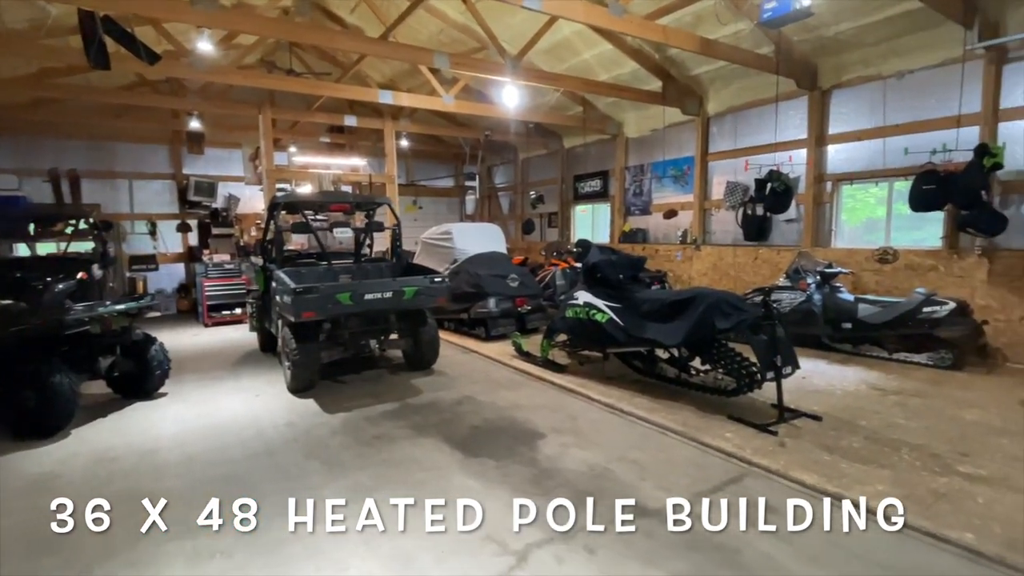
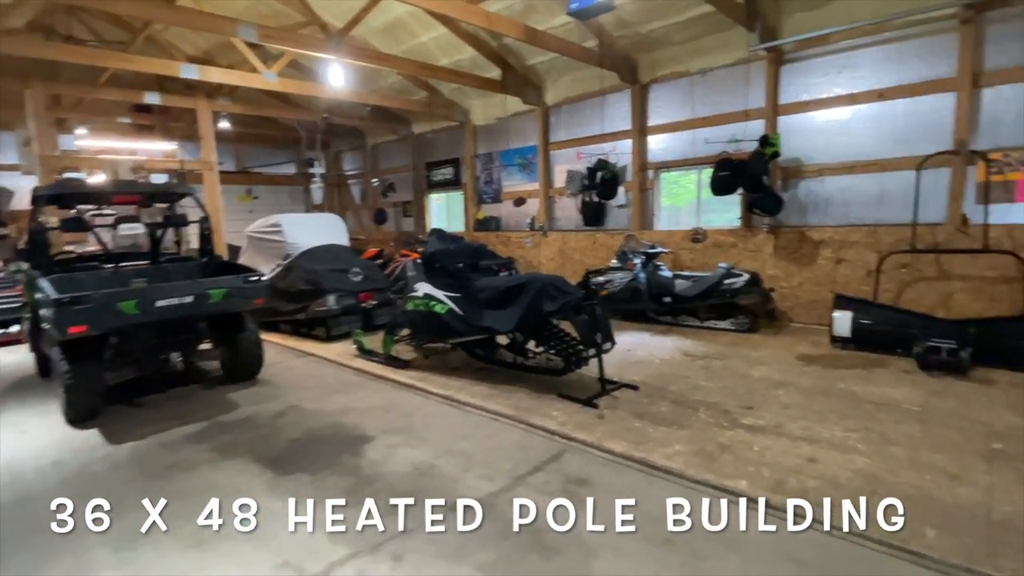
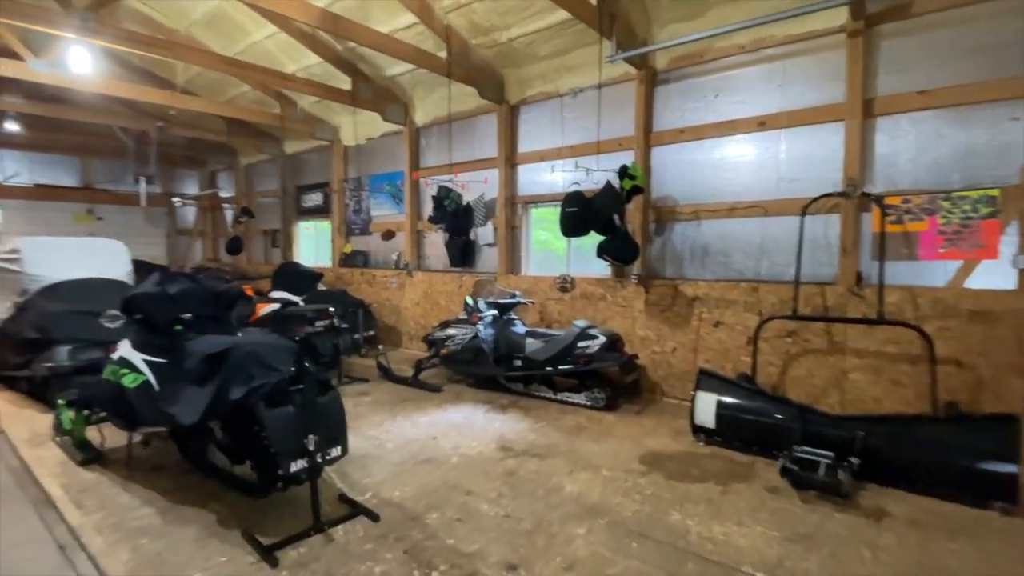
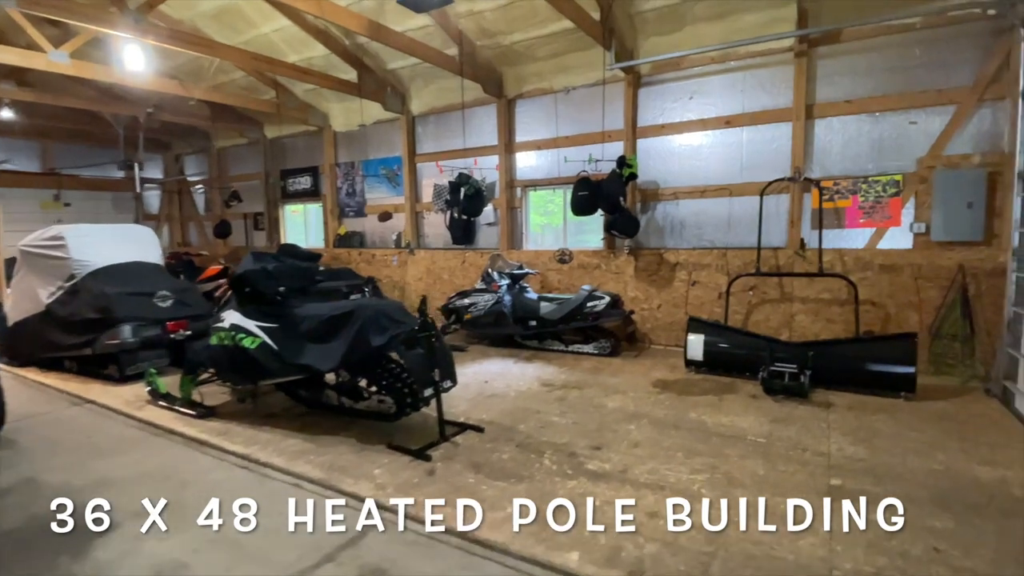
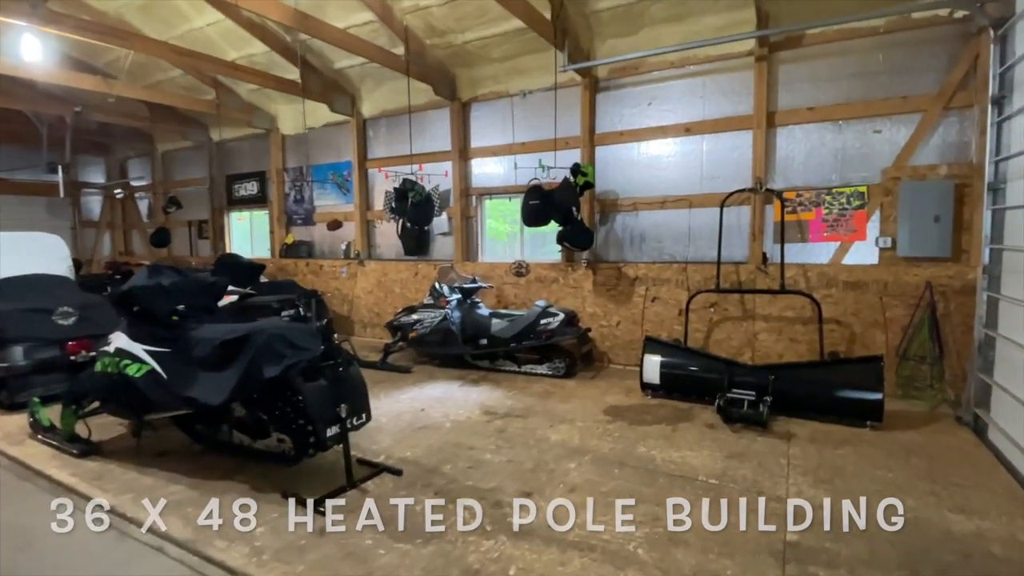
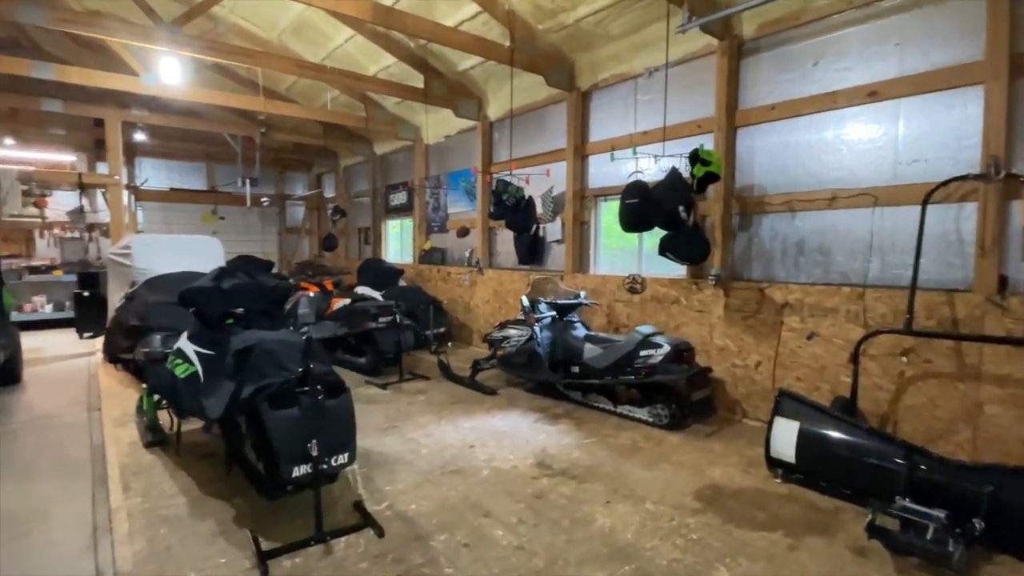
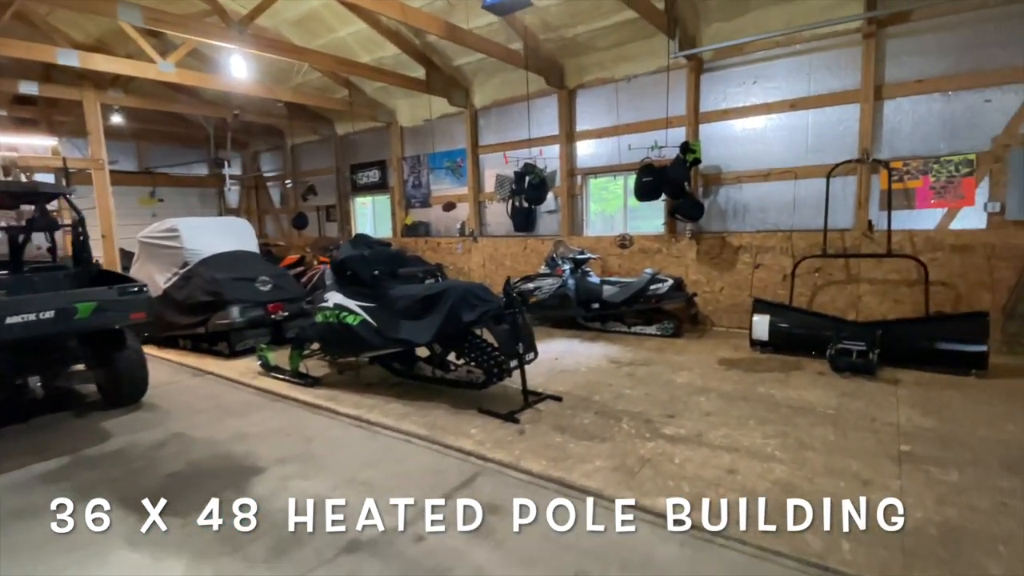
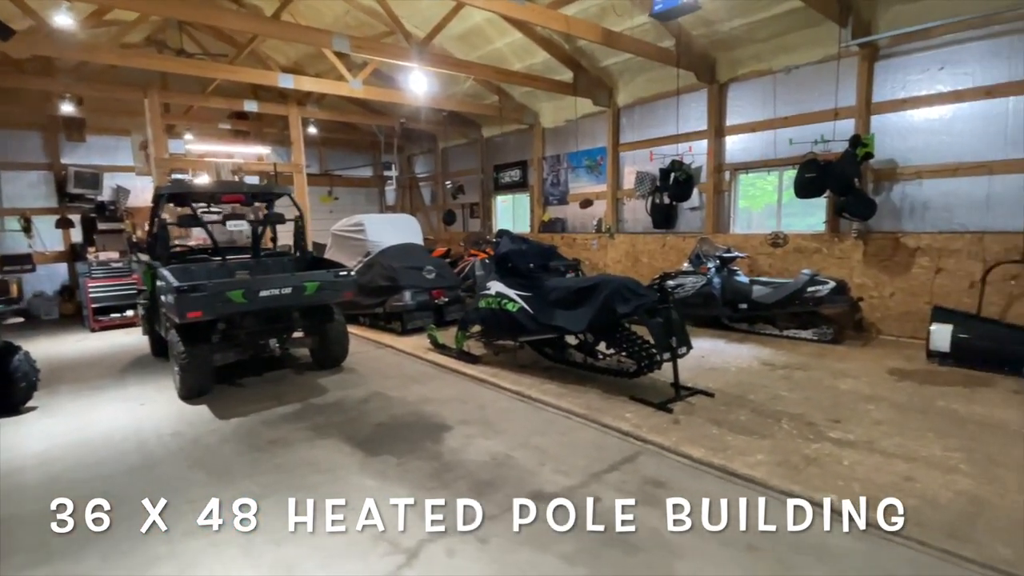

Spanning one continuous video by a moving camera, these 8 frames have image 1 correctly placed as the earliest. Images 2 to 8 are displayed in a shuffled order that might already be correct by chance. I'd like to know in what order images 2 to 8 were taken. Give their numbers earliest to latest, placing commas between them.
8, 2, 7, 4, 5, 3, 6
